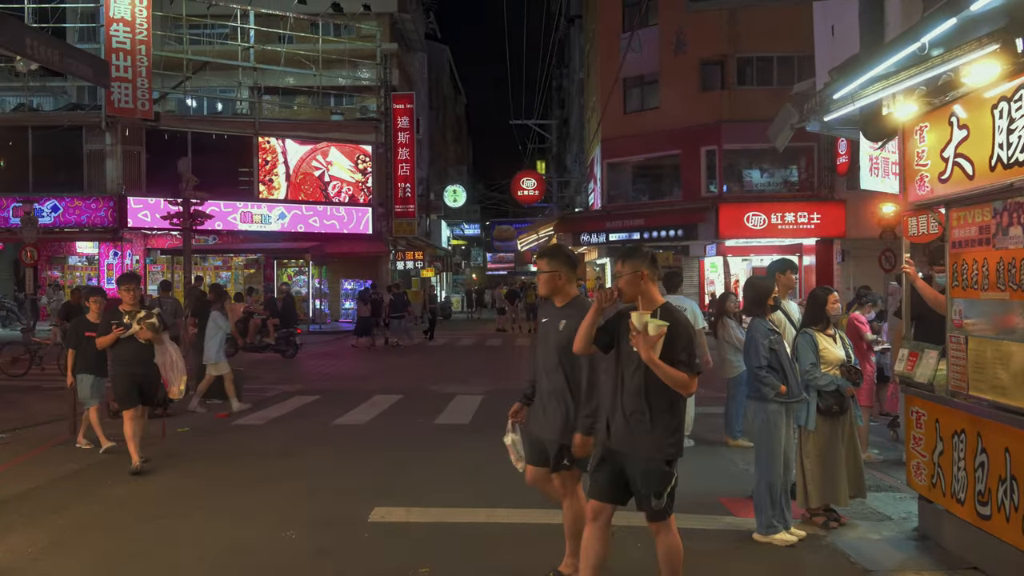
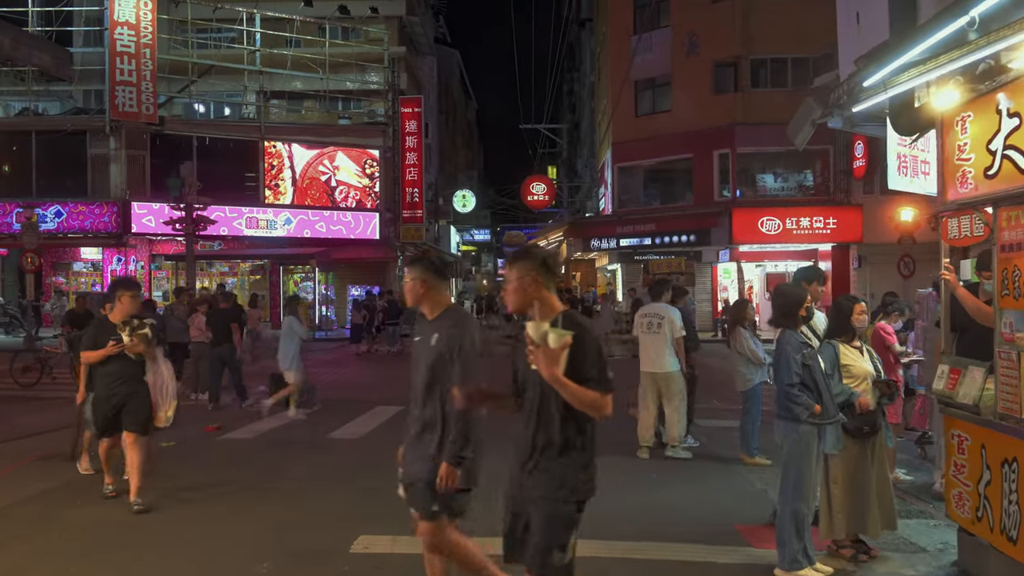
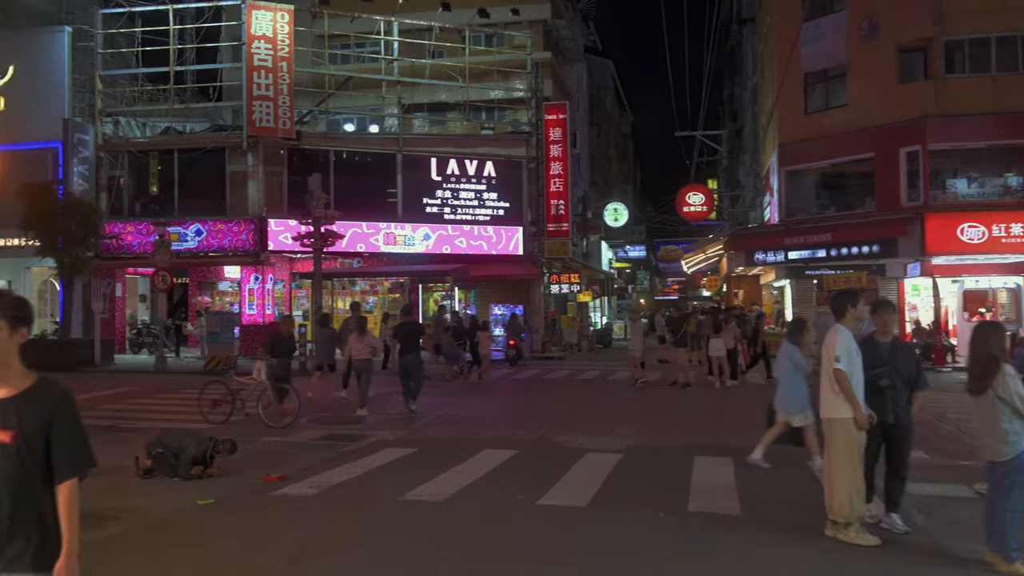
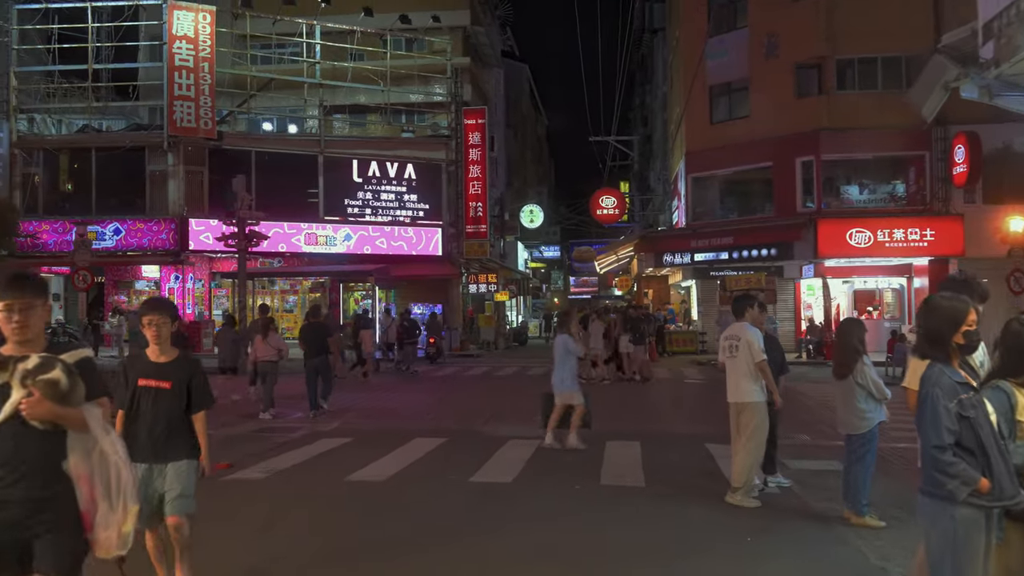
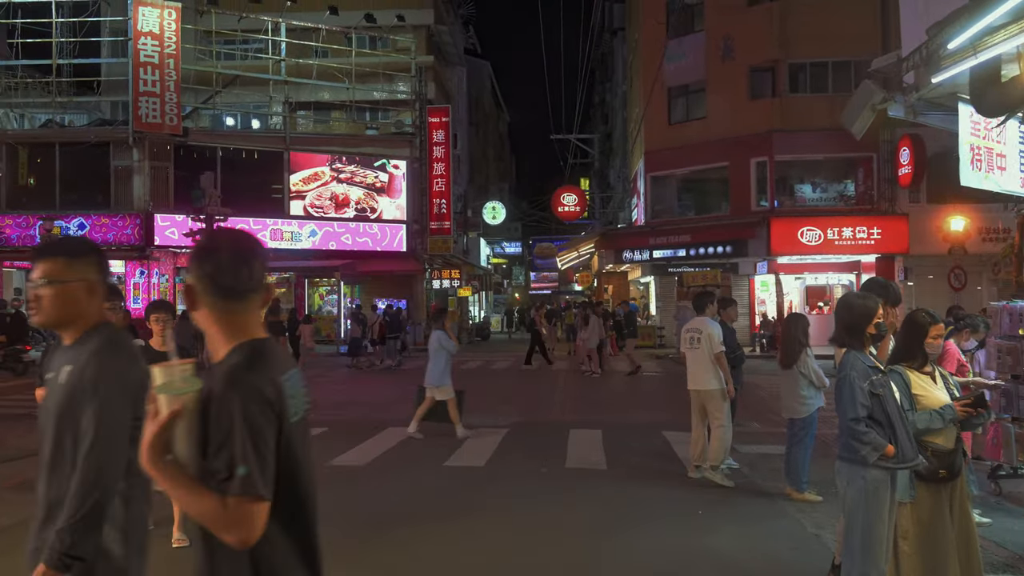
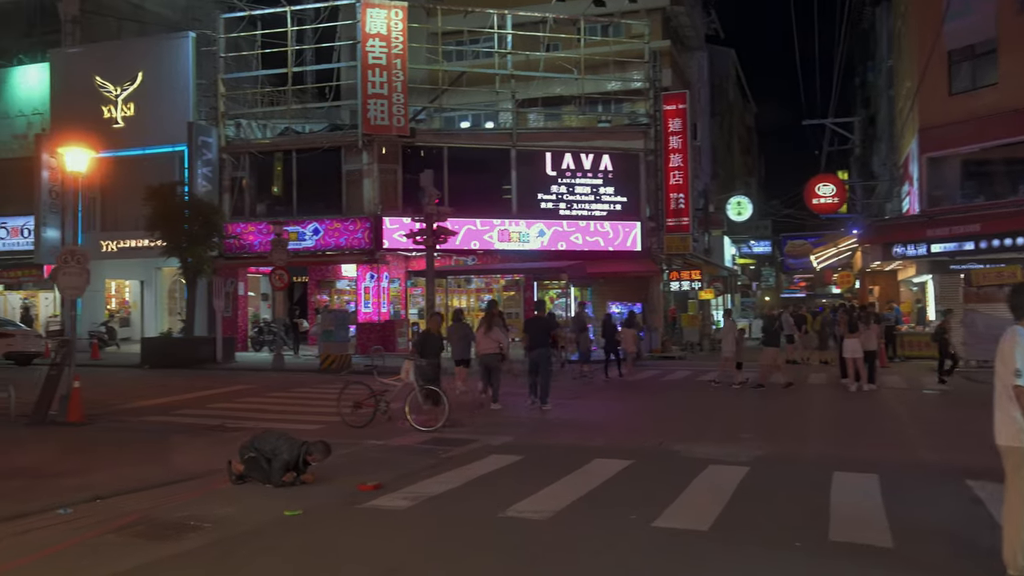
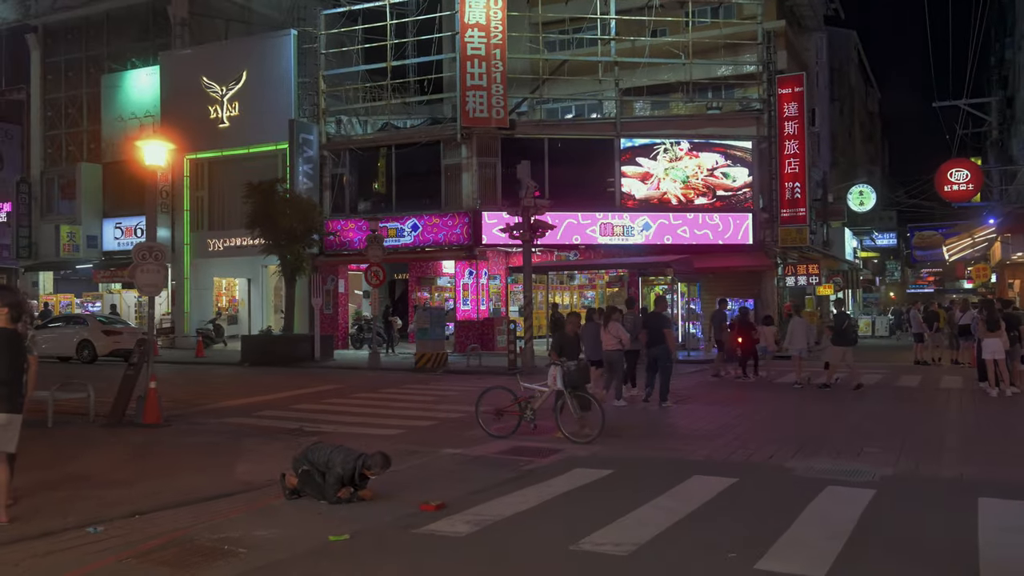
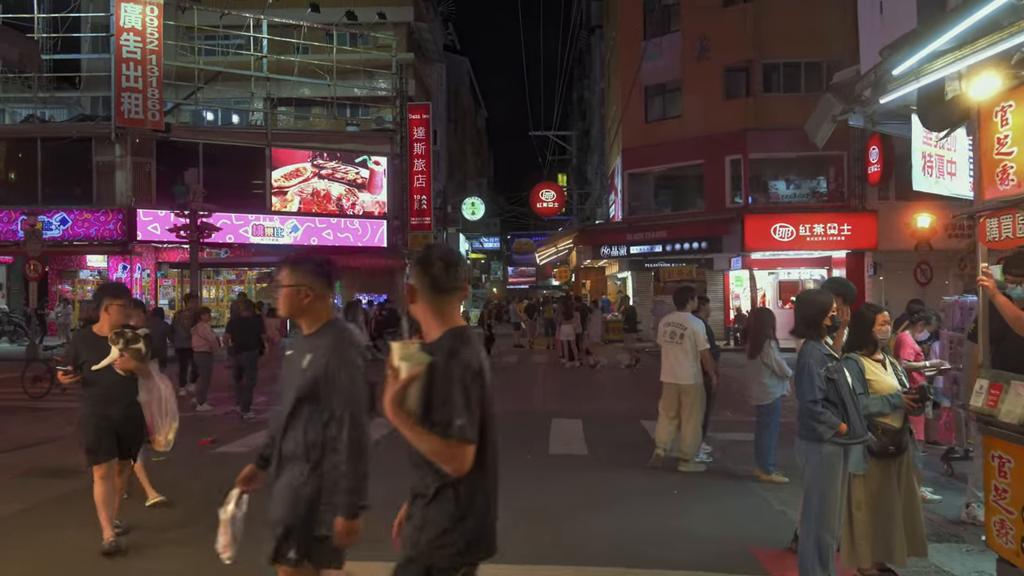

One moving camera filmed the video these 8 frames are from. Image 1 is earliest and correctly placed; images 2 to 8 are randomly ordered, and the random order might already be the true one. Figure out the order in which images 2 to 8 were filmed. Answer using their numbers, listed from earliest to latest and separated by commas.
2, 8, 5, 4, 3, 6, 7
